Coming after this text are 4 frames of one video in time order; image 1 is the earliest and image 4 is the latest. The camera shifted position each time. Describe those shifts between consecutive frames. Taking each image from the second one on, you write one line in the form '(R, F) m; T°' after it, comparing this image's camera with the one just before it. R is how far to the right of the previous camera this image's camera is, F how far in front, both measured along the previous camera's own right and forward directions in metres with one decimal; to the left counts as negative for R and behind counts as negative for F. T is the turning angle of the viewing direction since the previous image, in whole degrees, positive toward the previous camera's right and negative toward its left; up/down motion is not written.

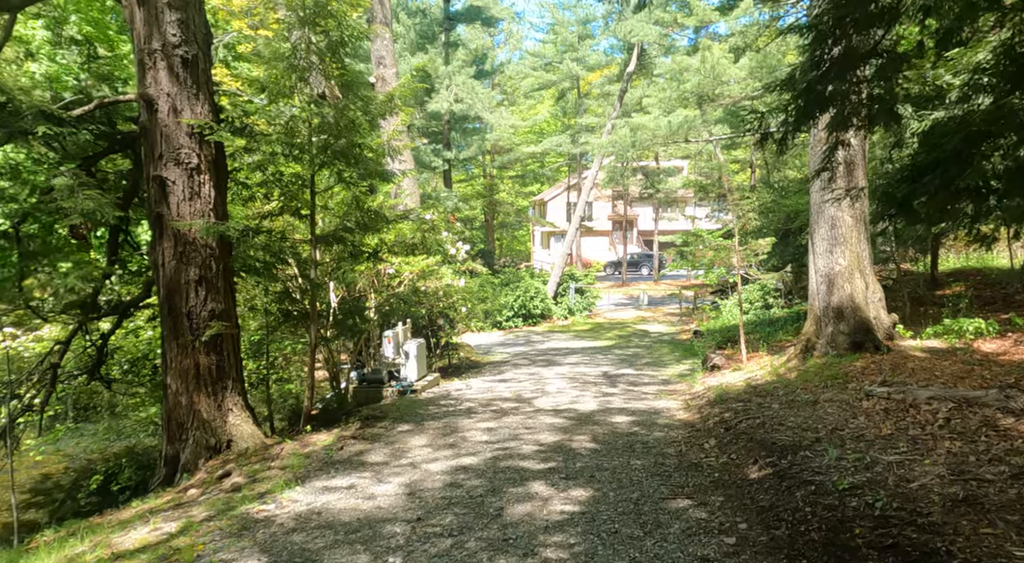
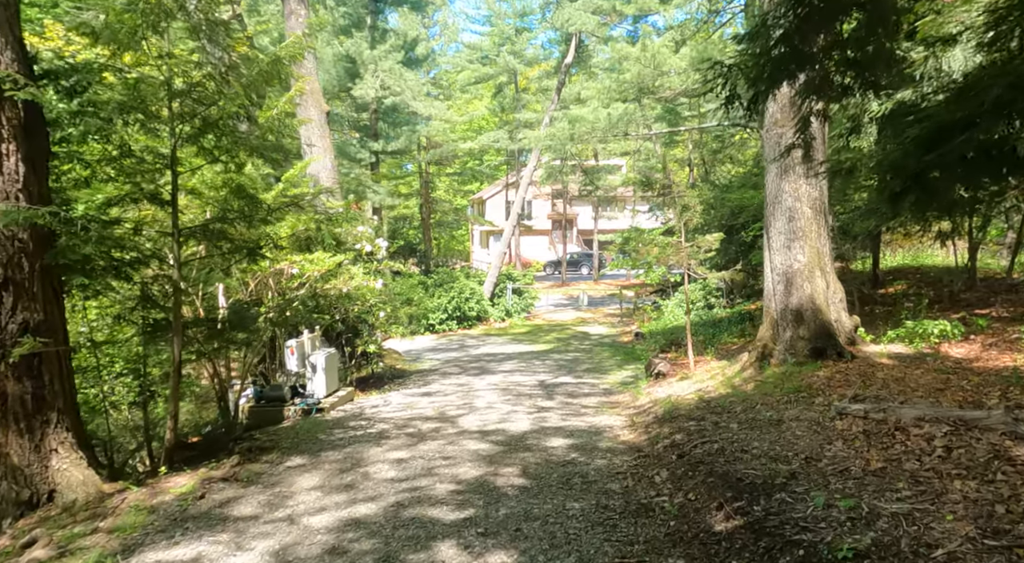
(+0.2, +1.2) m; +4°
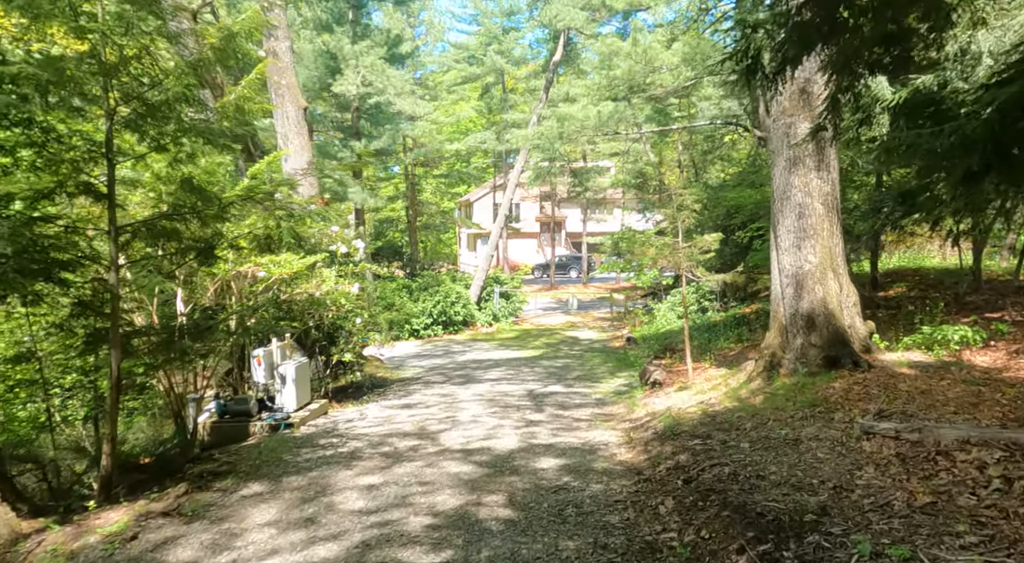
(0.0, +0.7) m; +1°
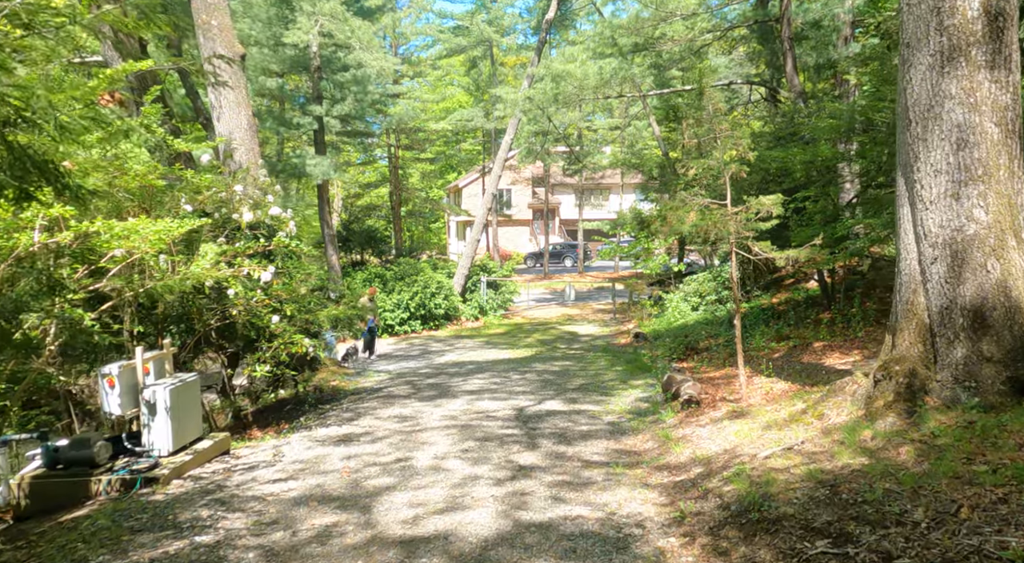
(+0.1, +2.8) m; +1°
